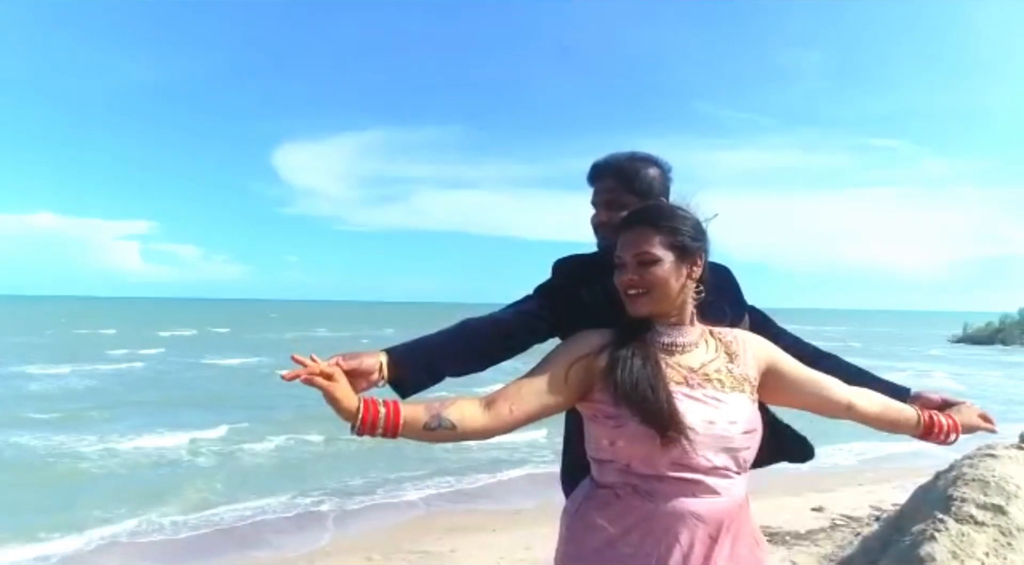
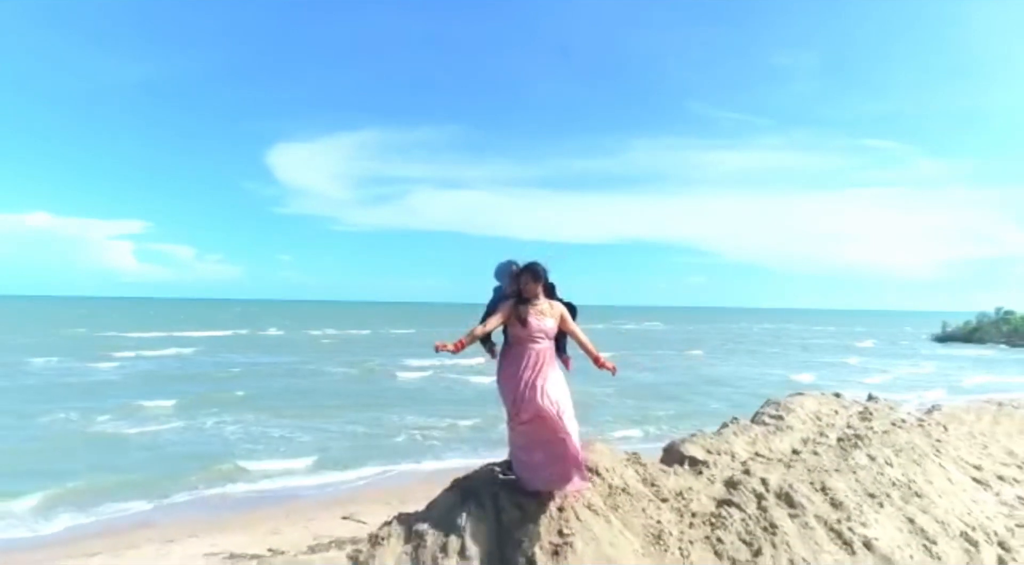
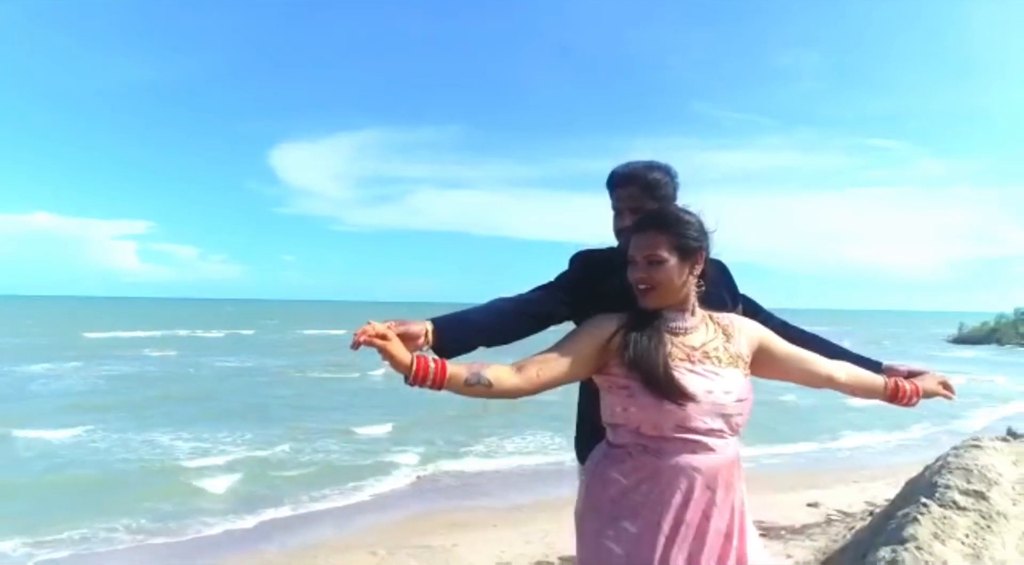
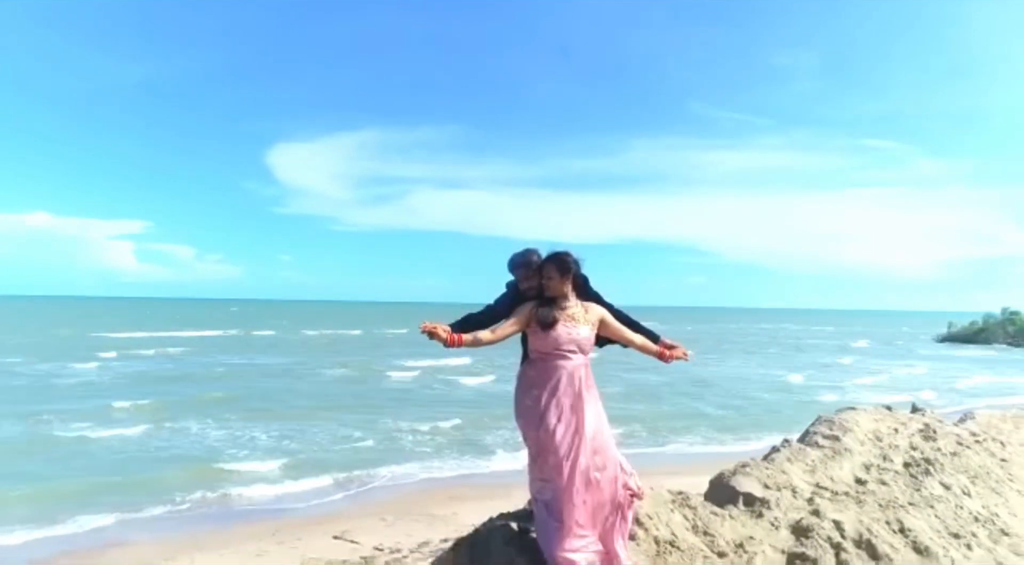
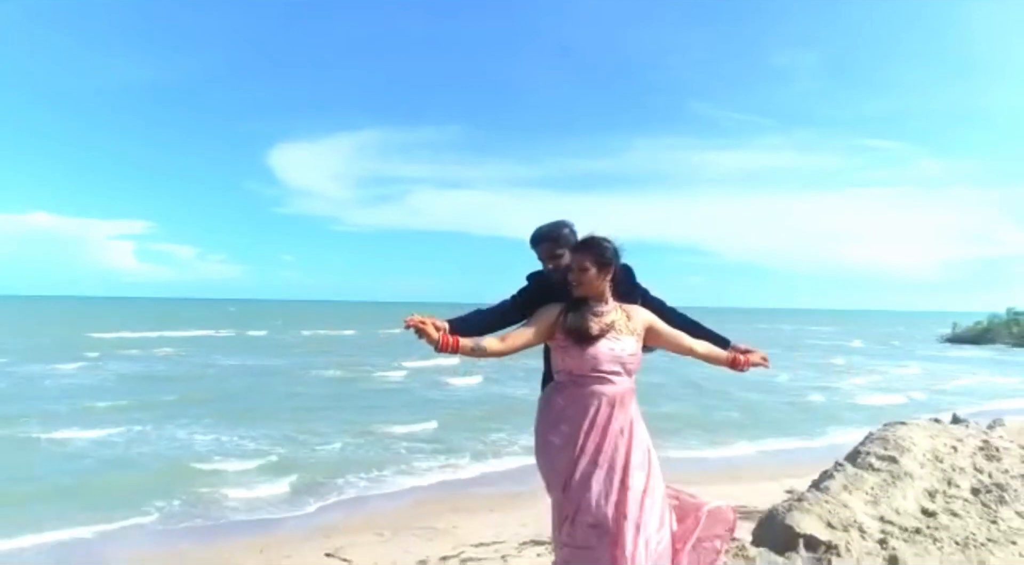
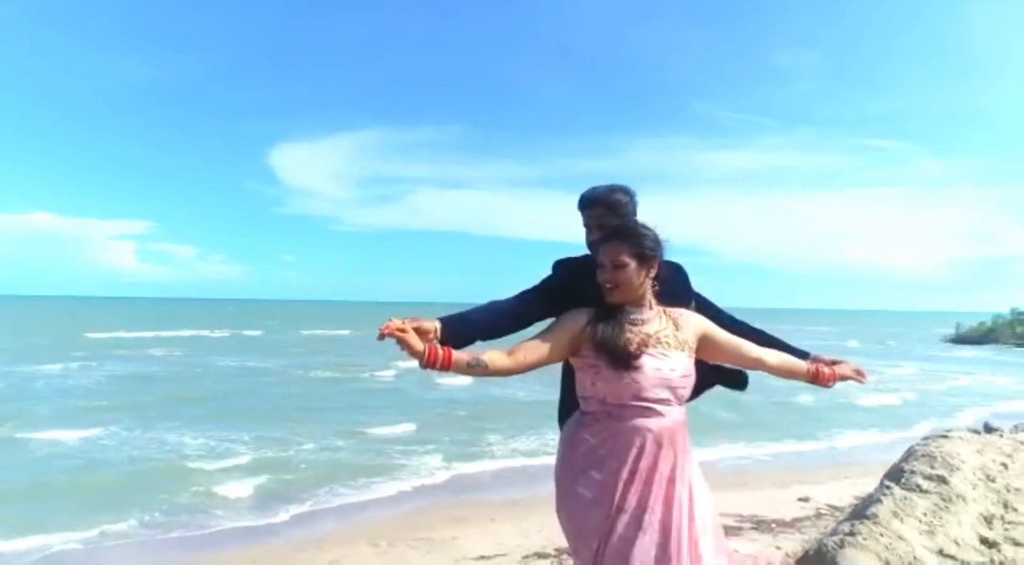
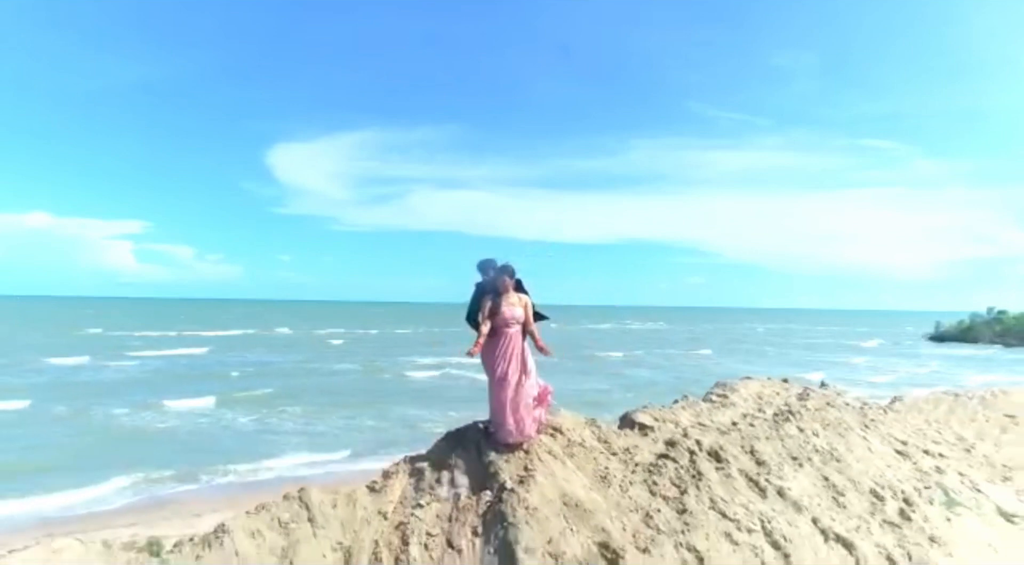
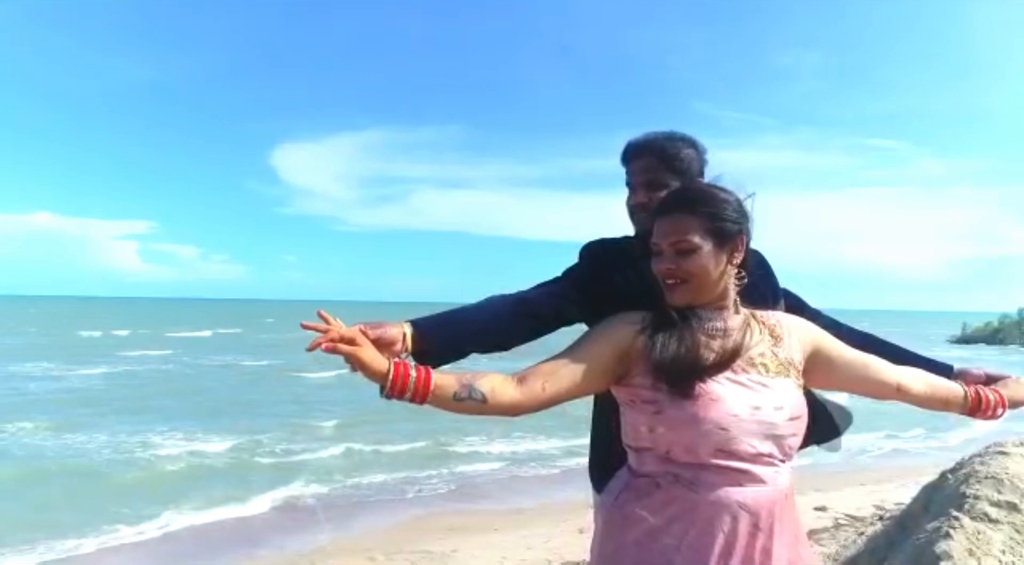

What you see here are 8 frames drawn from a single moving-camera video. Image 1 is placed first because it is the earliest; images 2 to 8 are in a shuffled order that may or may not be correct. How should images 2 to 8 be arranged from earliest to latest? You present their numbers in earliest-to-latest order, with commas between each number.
8, 3, 6, 5, 4, 2, 7
